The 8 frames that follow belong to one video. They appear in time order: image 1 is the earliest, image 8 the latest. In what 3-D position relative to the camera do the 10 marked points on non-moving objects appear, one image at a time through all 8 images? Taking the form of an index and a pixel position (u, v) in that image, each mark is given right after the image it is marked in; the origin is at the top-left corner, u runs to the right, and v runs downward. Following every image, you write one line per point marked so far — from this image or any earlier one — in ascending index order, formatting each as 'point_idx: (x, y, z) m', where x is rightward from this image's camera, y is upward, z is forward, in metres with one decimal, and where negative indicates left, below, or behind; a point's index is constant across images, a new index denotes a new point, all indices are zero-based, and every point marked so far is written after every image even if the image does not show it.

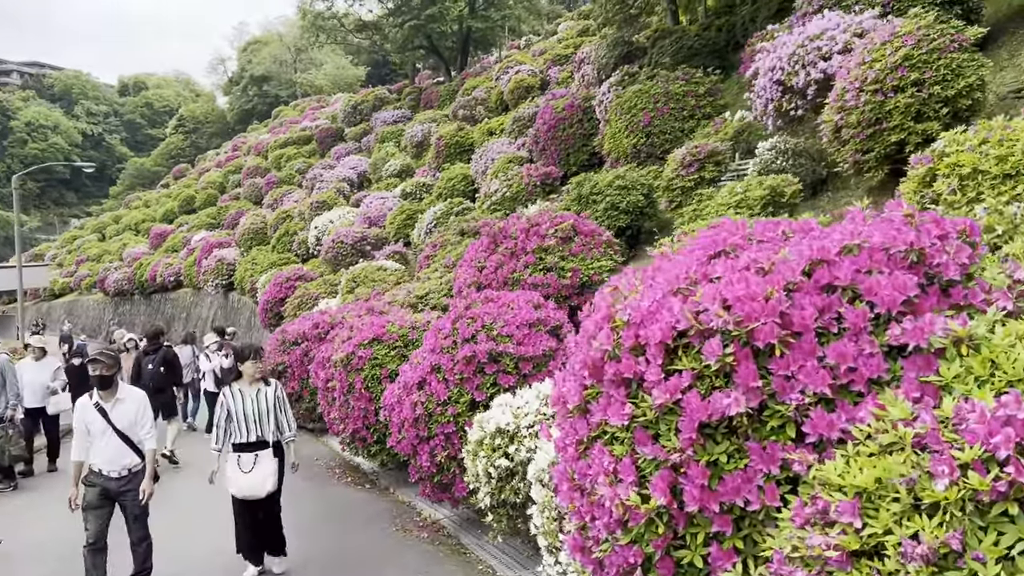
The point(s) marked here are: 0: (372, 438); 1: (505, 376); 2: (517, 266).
0: (-1.0, -1.1, +6.4) m
1: (0.0, -0.5, +4.8) m
2: (0.0, +0.2, +6.5) m
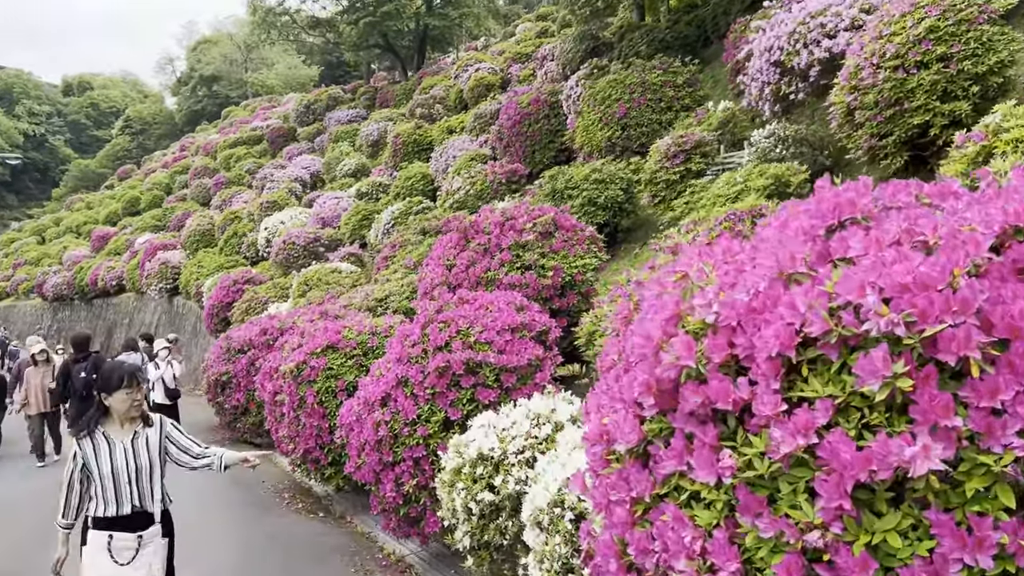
0: (-1.2, -1.1, +5.6) m
1: (-0.1, -0.5, +4.1) m
2: (-0.1, +0.2, +5.8) m
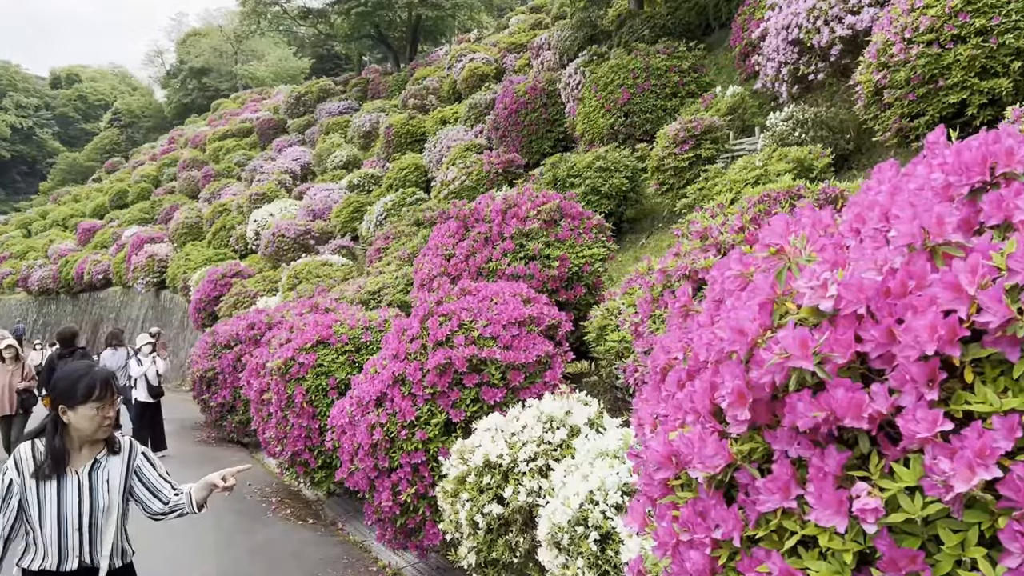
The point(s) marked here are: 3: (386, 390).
0: (-1.2, -1.0, +5.3) m
1: (-0.1, -0.4, +3.7) m
2: (-0.1, +0.2, +5.4) m
3: (-0.6, -0.4, +3.8) m
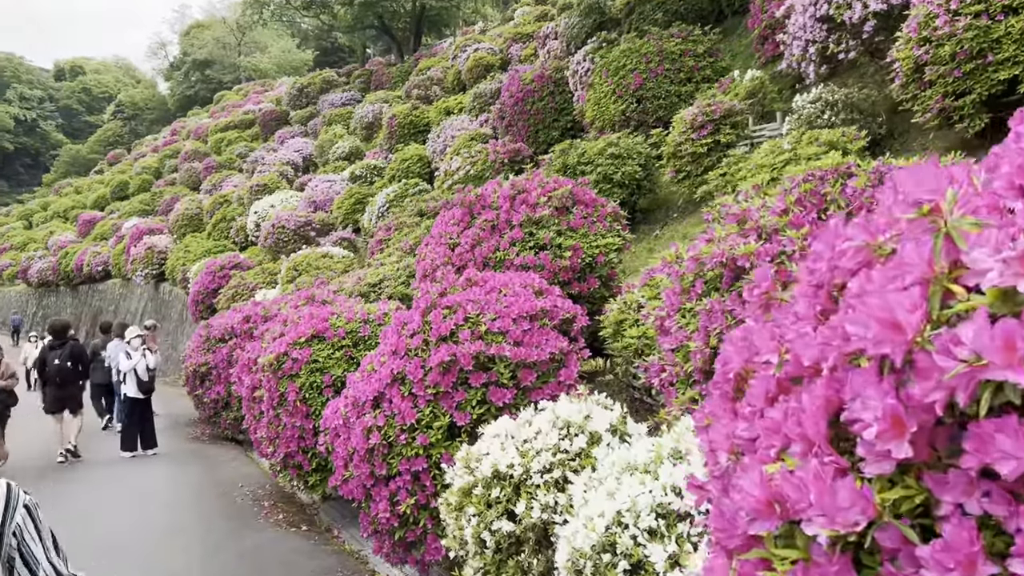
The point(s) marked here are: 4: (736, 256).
0: (-1.1, -1.0, +4.9) m
1: (-0.1, -0.4, +3.3) m
2: (-0.1, +0.3, +5.0) m
3: (-0.5, -0.4, +3.5) m
4: (+0.7, +0.1, +2.7) m
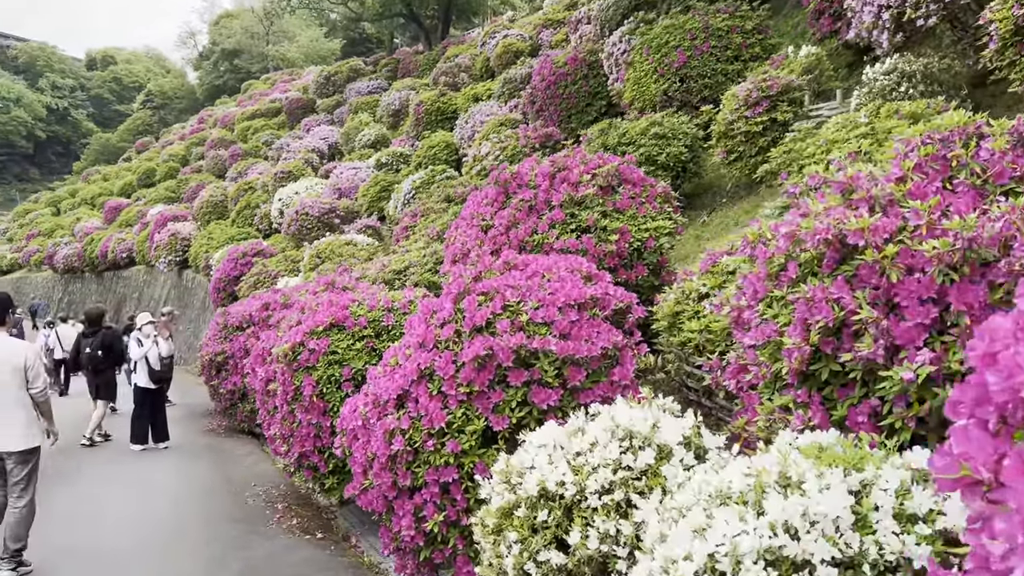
0: (-0.9, -0.9, +4.5) m
1: (+0.1, -0.3, +2.9) m
2: (+0.1, +0.3, +4.5) m
3: (-0.4, -0.3, +3.0) m
4: (+0.8, +0.1, +2.2) m
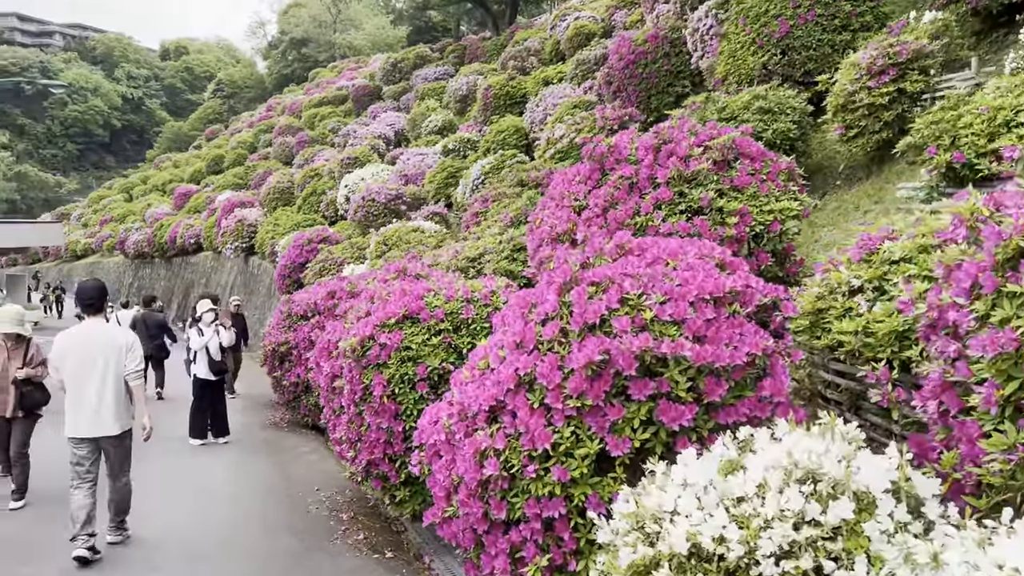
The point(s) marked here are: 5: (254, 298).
0: (-0.5, -0.9, +3.9) m
1: (+0.4, -0.3, +2.3) m
2: (+0.6, +0.4, +3.9) m
3: (0.0, -0.3, +2.5) m
4: (+1.1, +0.2, +1.6) m
5: (-5.1, -0.2, +17.4) m
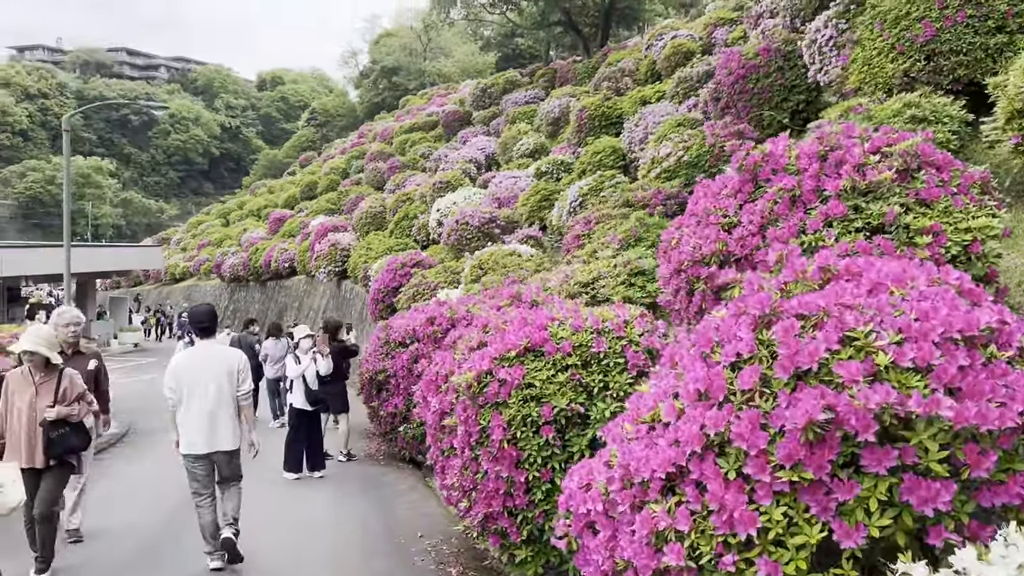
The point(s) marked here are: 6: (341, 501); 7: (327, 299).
0: (0.0, -1.0, +3.4) m
1: (+0.8, -0.4, +1.7) m
2: (+1.1, +0.2, +3.4) m
3: (+0.4, -0.4, +1.9) m
4: (+1.4, +0.1, +1.0) m
5: (-3.3, -0.7, +17.2) m
6: (-1.2, -1.4, +5.8) m
7: (-4.1, -0.2, +19.2) m
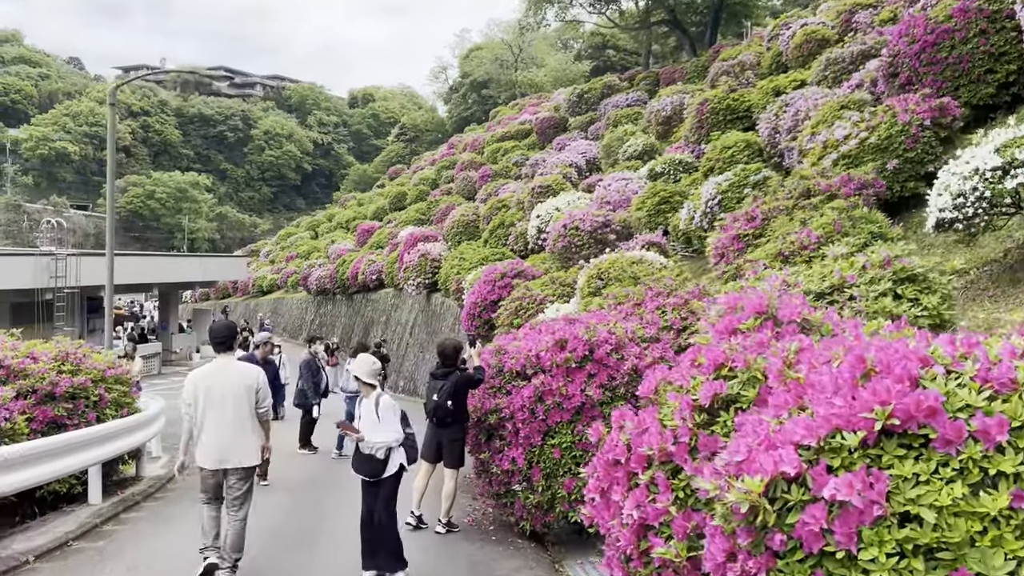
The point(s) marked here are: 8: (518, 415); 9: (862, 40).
0: (+0.6, -1.0, +1.5) m
1: (+1.2, -0.4, -0.3) m
2: (+1.7, +0.2, +1.3) m
3: (+0.8, -0.4, -0.1) m
4: (+1.8, +0.1, -1.1) m
5: (-1.4, -0.9, +15.5) m
6: (-0.3, -1.5, +4.0) m
7: (-1.9, -0.5, +17.5) m
8: (0.0, -0.7, +4.9) m
9: (+5.0, +3.5, +12.5) m
